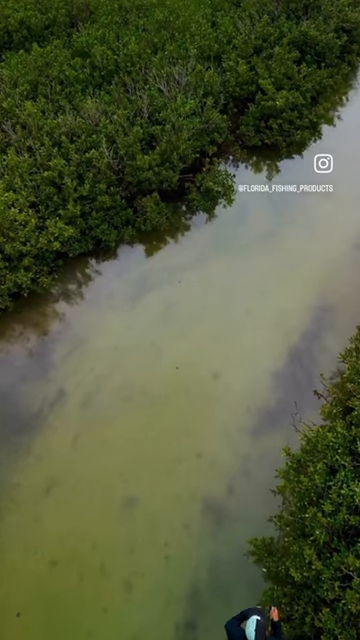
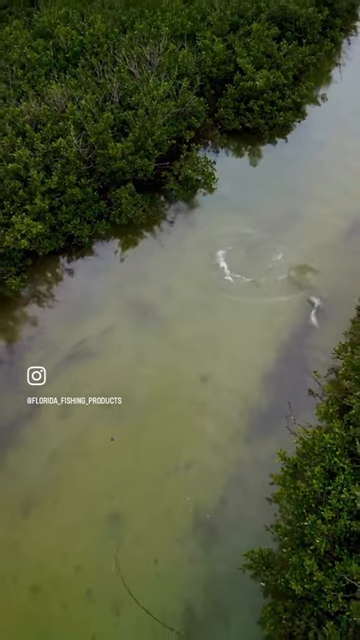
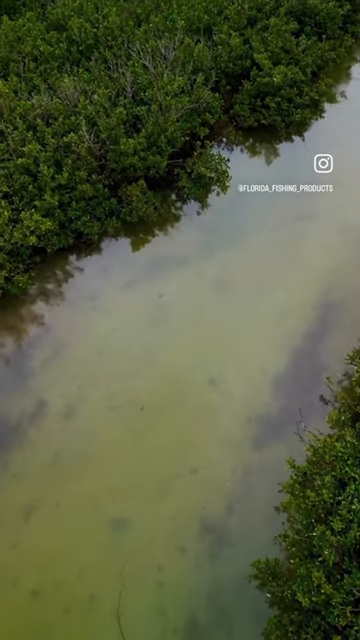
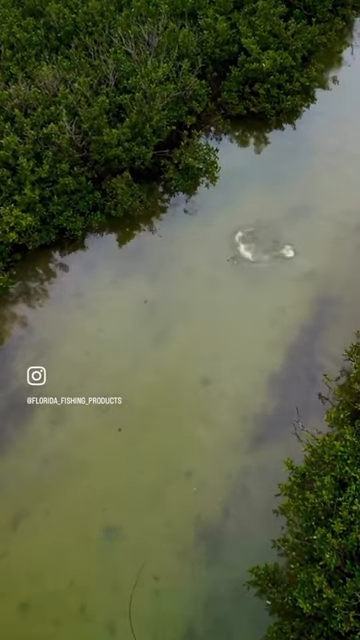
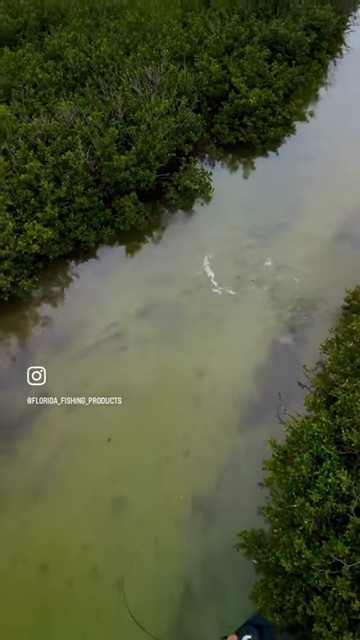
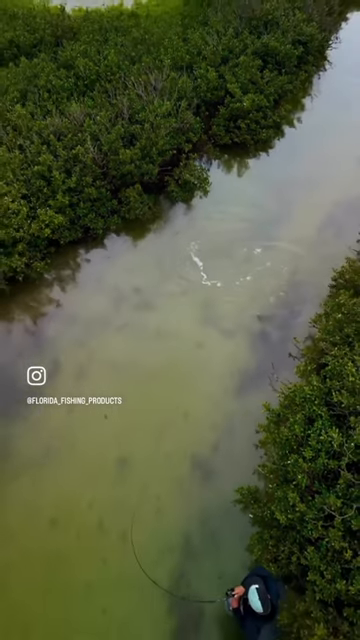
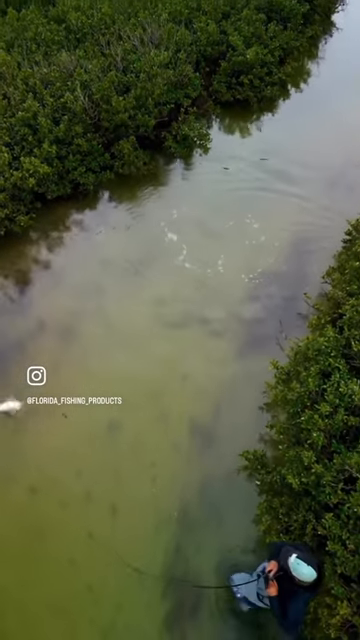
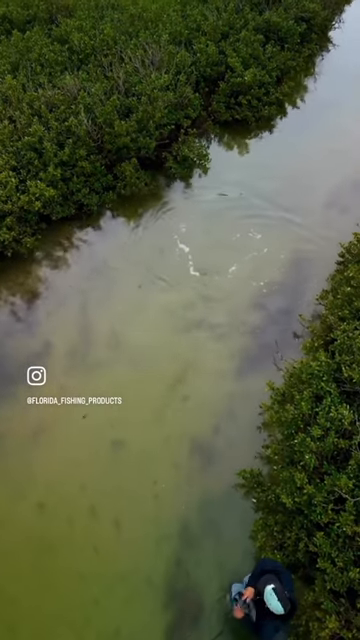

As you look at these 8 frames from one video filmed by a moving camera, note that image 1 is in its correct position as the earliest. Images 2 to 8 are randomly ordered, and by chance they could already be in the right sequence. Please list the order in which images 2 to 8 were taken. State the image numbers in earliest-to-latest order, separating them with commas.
3, 4, 2, 5, 6, 8, 7
